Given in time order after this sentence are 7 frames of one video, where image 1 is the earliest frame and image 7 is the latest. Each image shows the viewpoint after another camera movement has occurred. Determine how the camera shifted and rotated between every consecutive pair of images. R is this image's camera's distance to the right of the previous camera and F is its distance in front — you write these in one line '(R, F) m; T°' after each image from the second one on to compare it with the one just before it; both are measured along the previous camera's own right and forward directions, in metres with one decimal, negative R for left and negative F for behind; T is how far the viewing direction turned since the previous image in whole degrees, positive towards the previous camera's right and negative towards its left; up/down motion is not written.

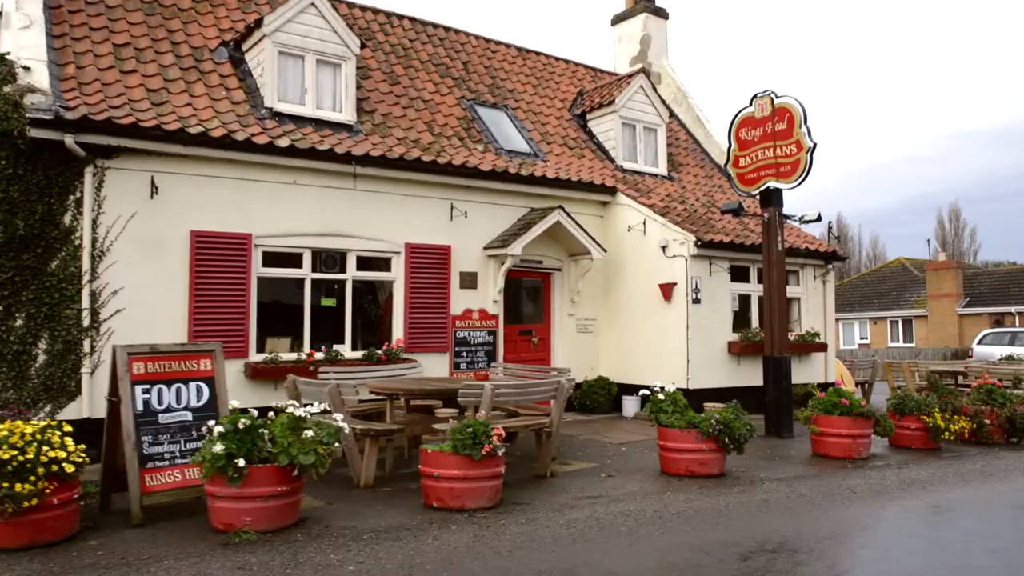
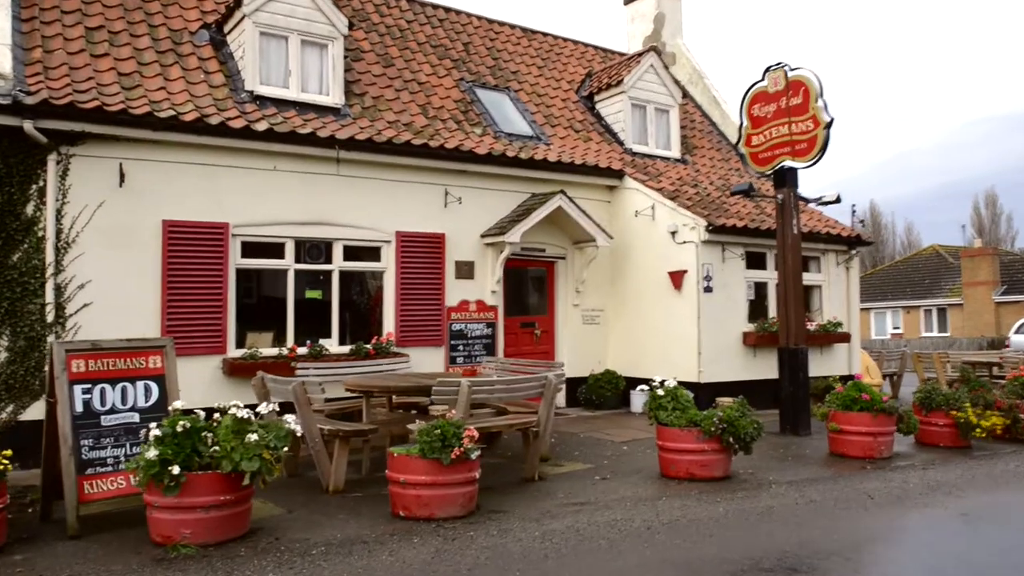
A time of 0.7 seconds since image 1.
(+0.4, +0.7) m; -2°
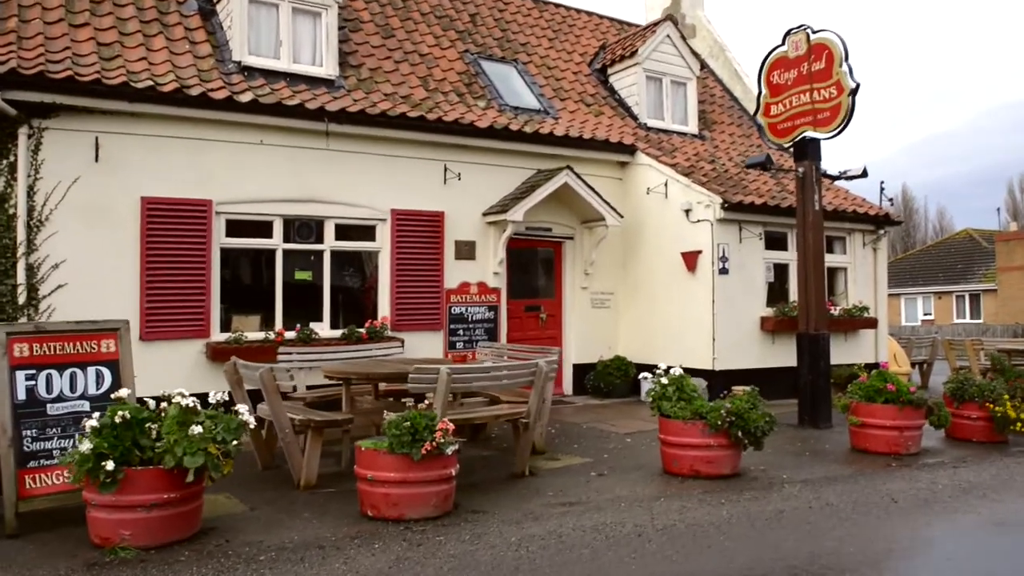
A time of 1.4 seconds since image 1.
(+0.3, +0.6) m; -2°
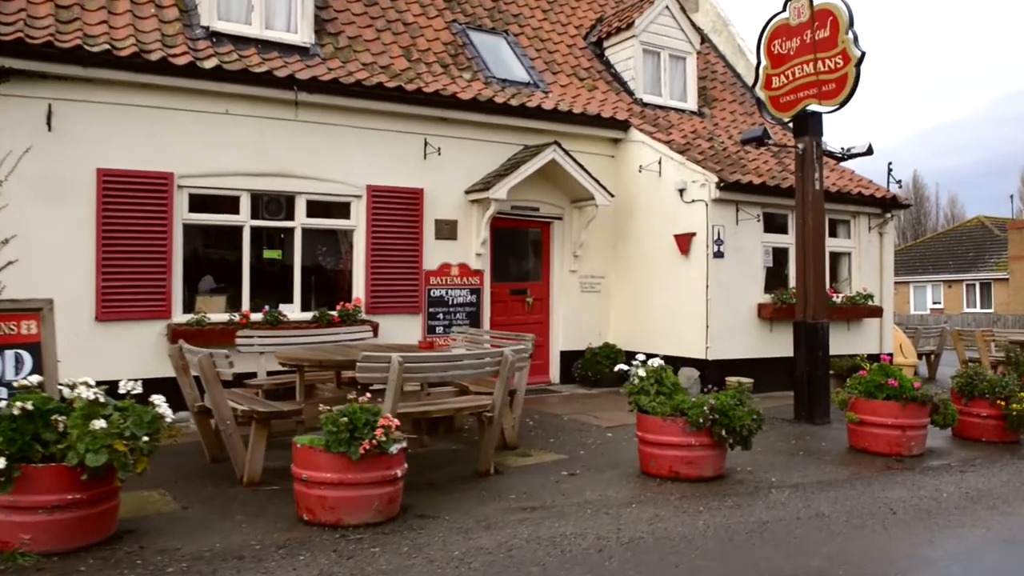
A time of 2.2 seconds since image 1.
(+0.3, +0.6) m; -1°
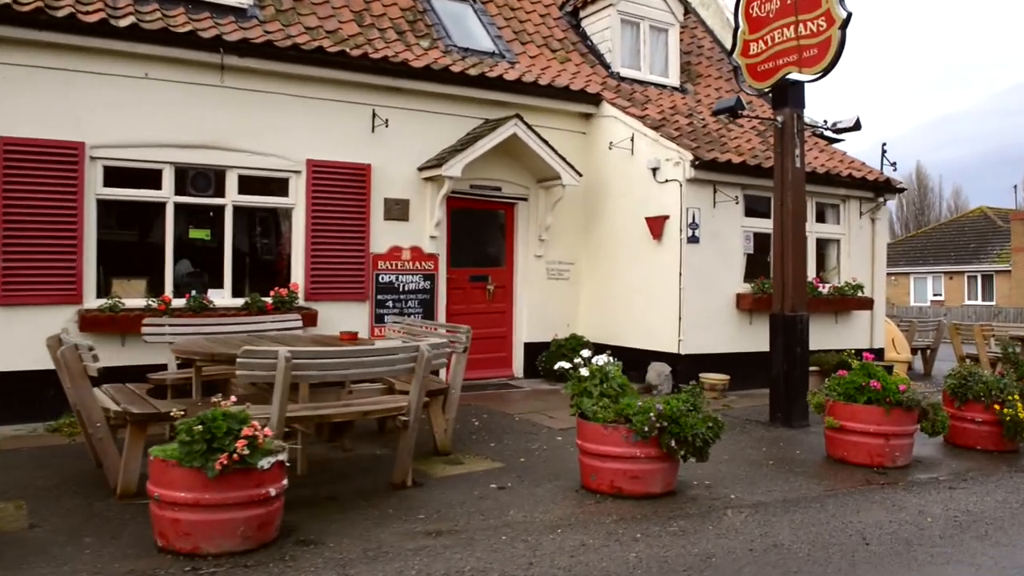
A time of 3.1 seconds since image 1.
(+0.5, +0.8) m; 0°
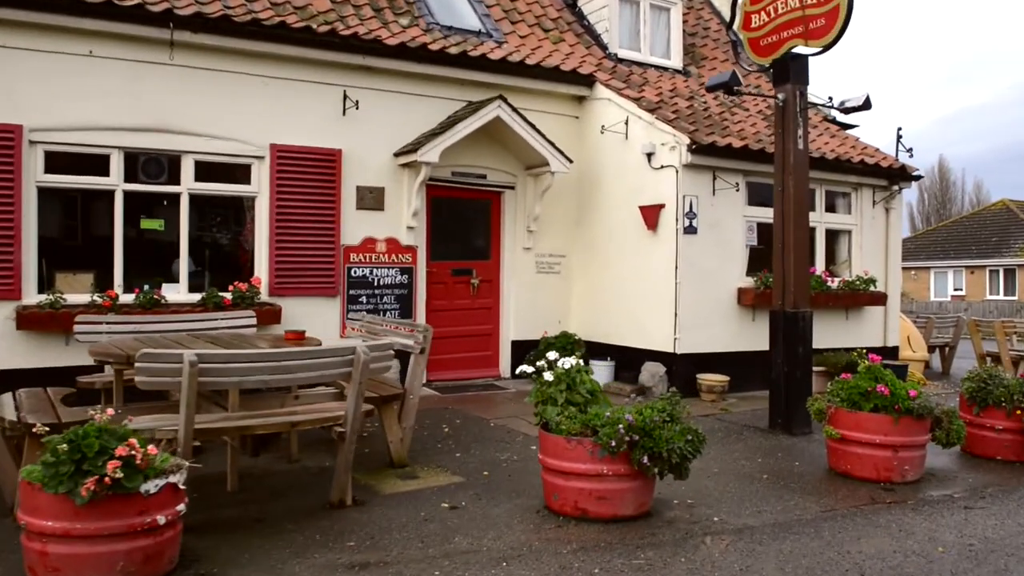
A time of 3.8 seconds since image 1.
(+0.3, +0.6) m; -1°
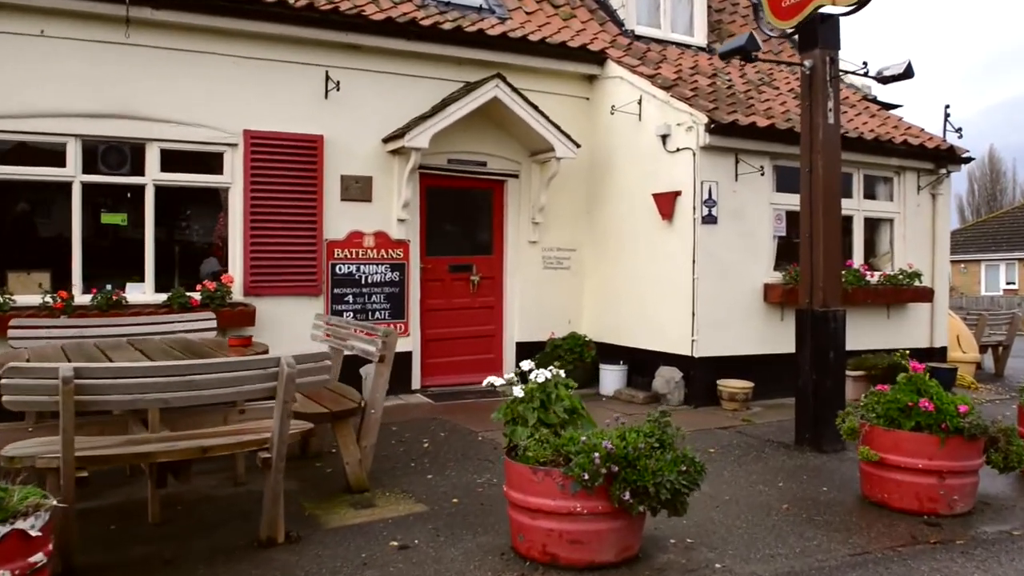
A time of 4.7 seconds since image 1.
(+0.4, +0.8) m; -3°
